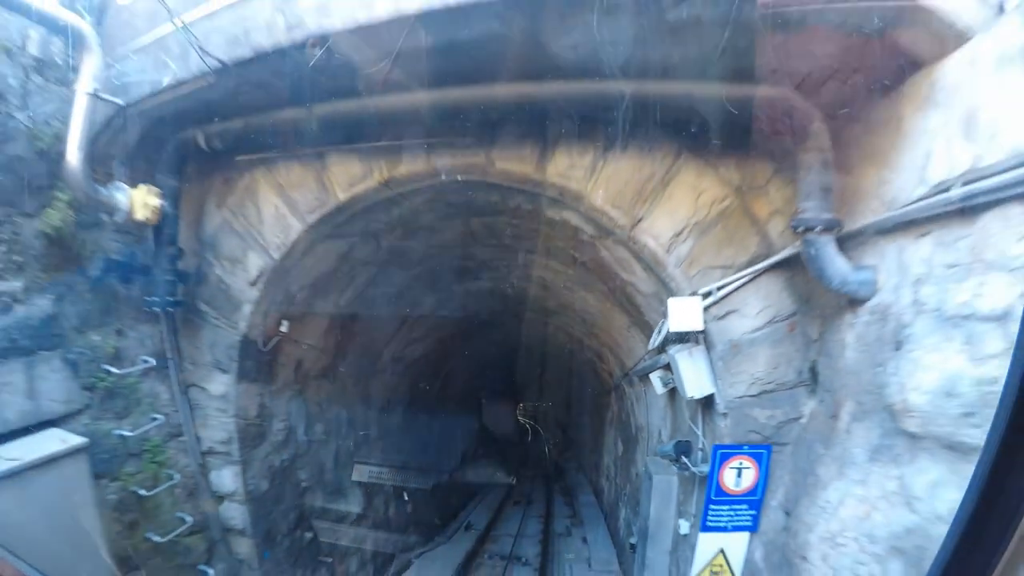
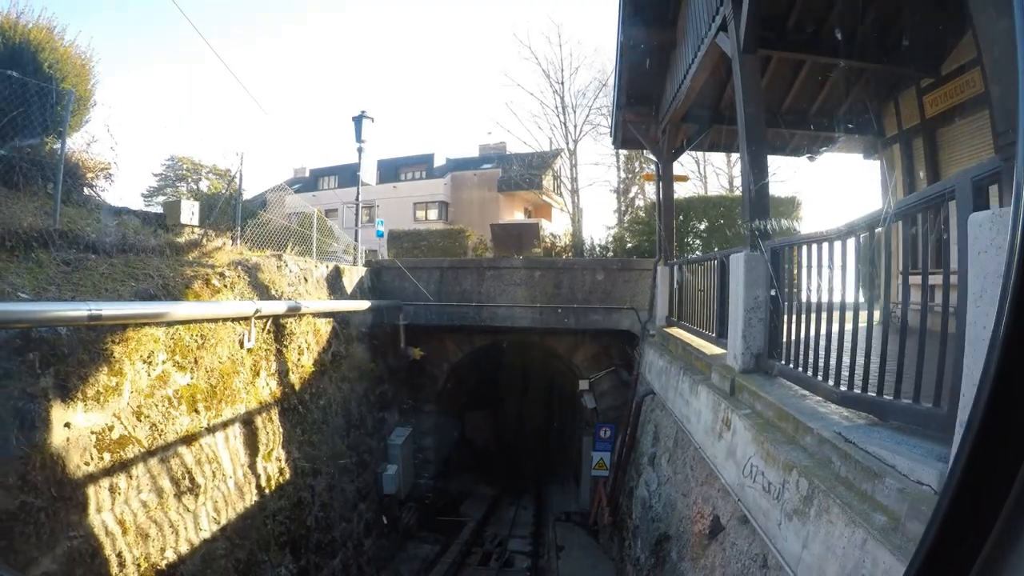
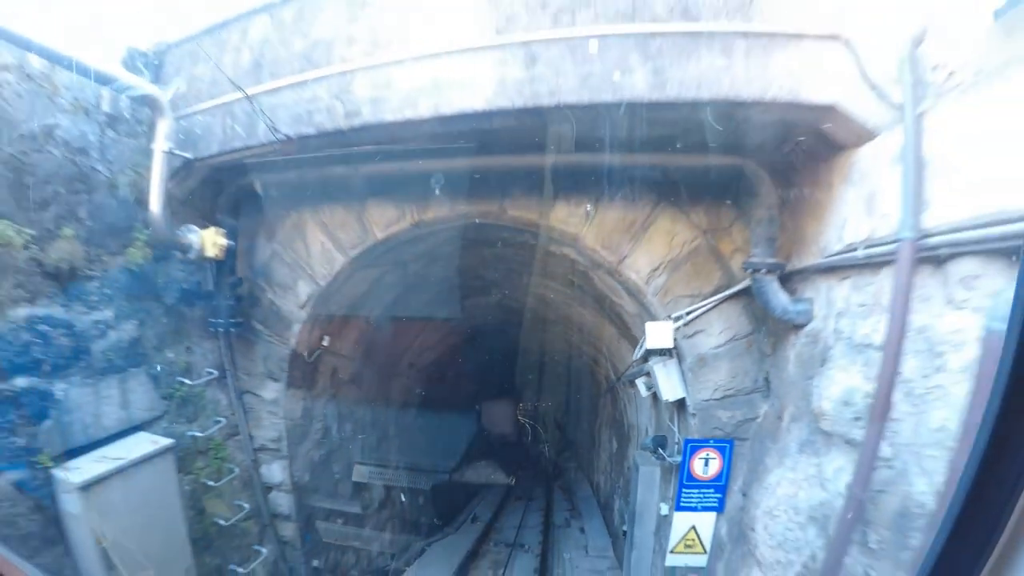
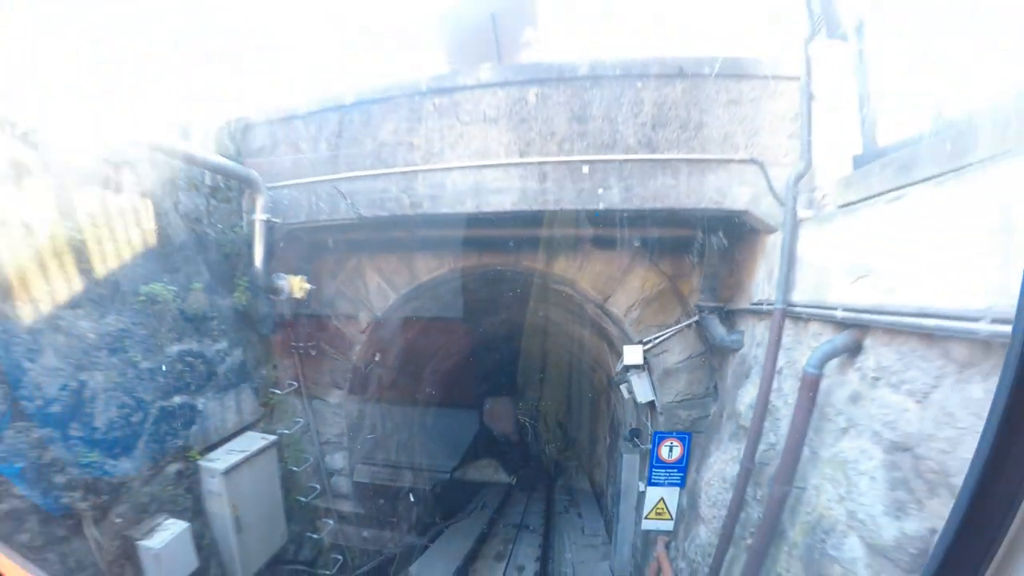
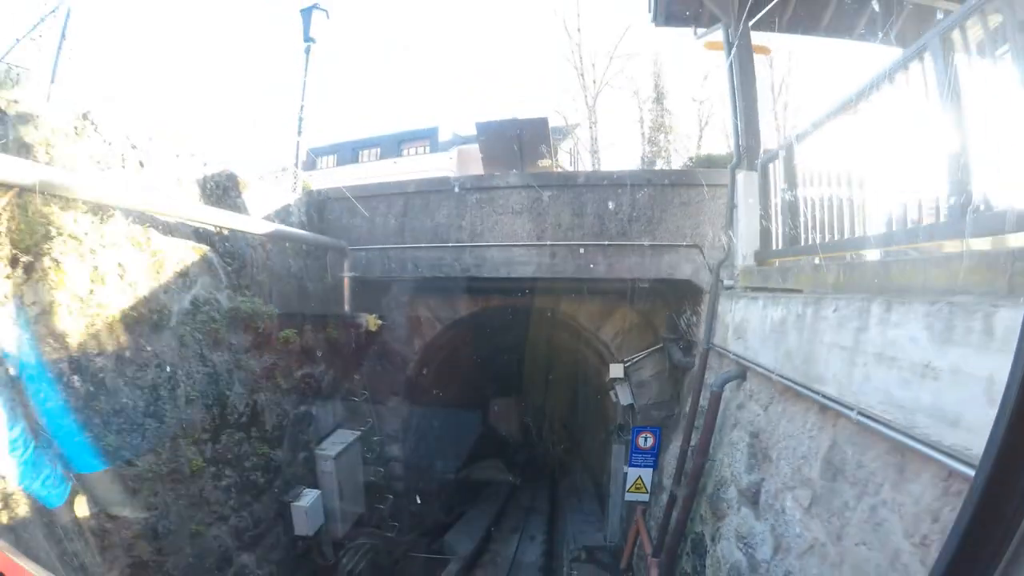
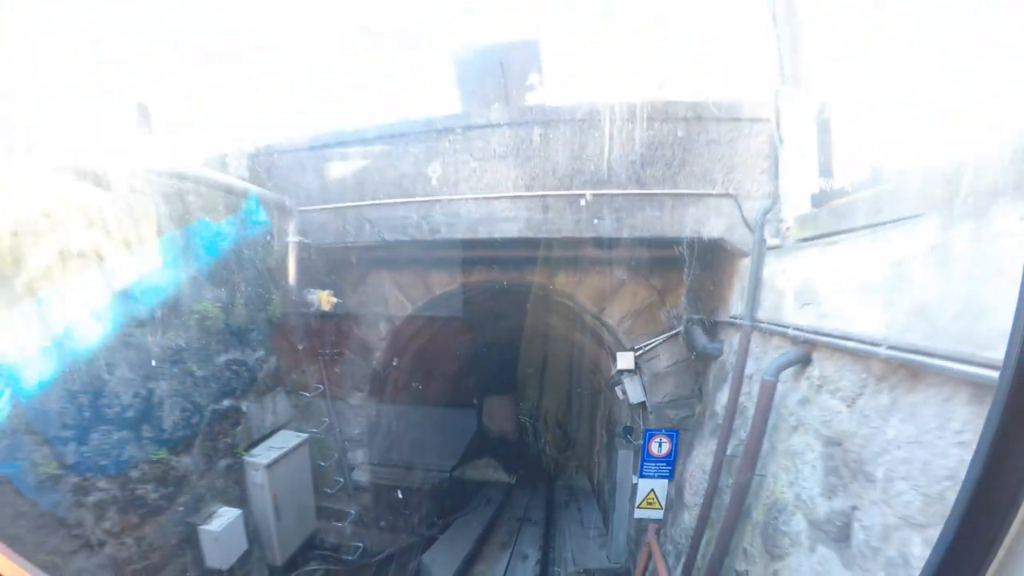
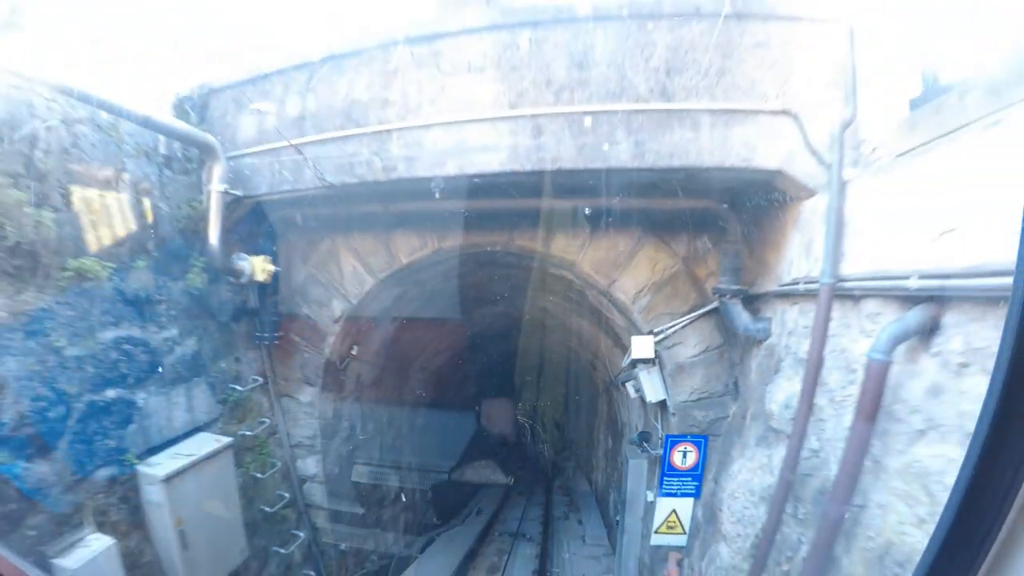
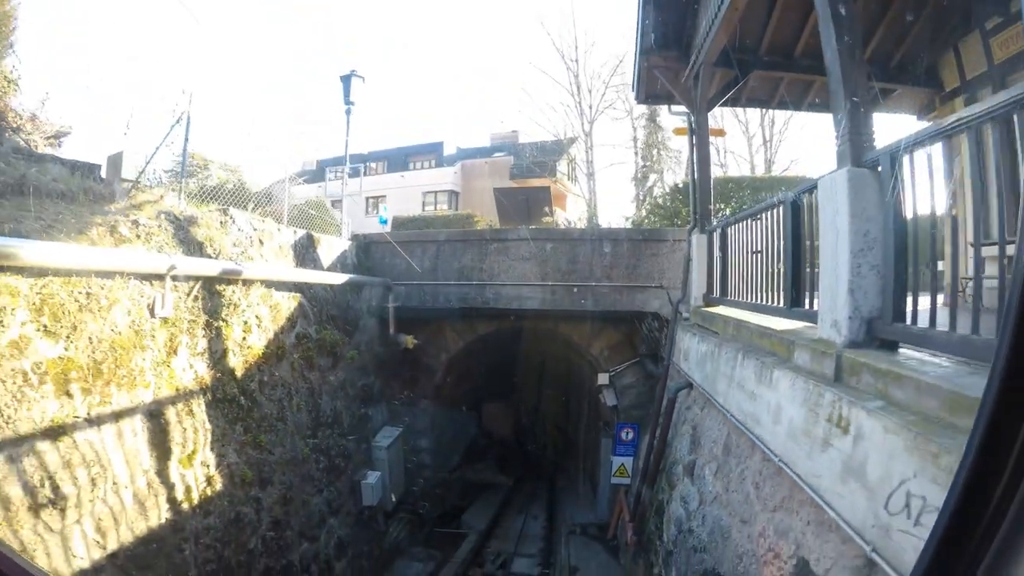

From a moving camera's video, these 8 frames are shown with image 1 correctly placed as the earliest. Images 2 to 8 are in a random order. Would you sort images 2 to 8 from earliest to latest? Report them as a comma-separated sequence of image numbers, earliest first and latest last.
3, 7, 4, 6, 5, 8, 2
